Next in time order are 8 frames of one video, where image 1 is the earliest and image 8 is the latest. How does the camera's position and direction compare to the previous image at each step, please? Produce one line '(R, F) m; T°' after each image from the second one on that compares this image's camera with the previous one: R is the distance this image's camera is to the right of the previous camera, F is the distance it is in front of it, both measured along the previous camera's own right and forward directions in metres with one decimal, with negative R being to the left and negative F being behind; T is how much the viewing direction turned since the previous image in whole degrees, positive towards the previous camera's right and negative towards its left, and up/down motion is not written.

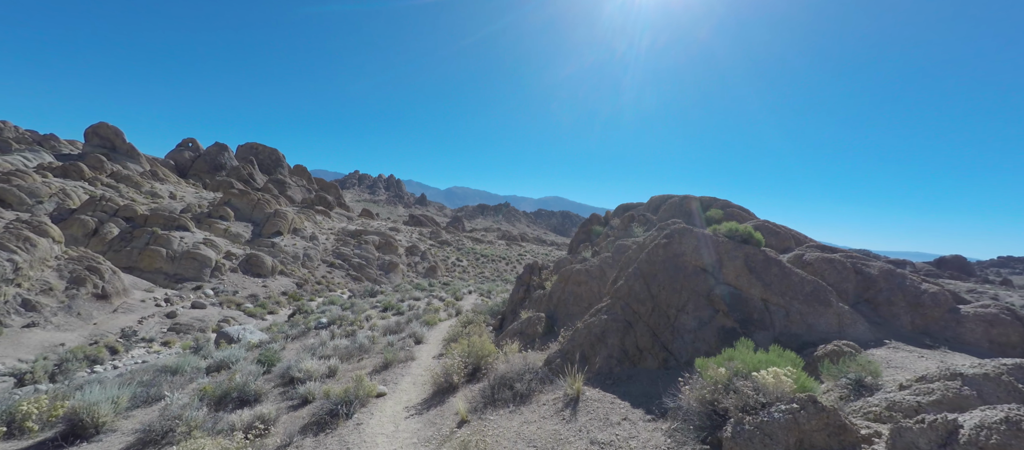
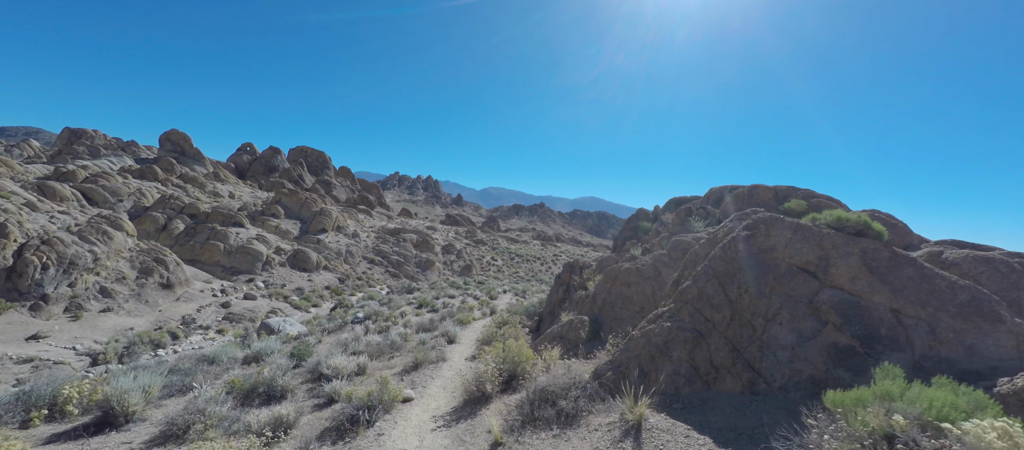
(-0.1, +1.1) m; -5°
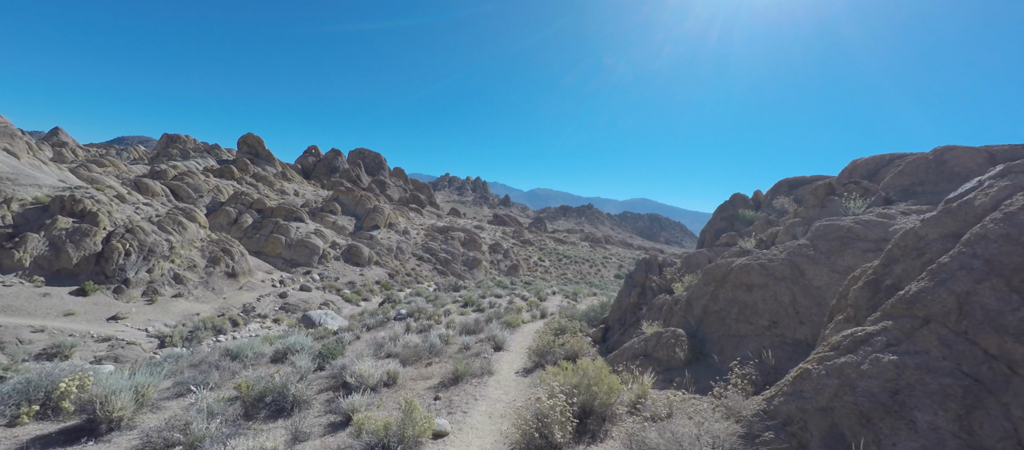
(-0.4, +2.4) m; -7°
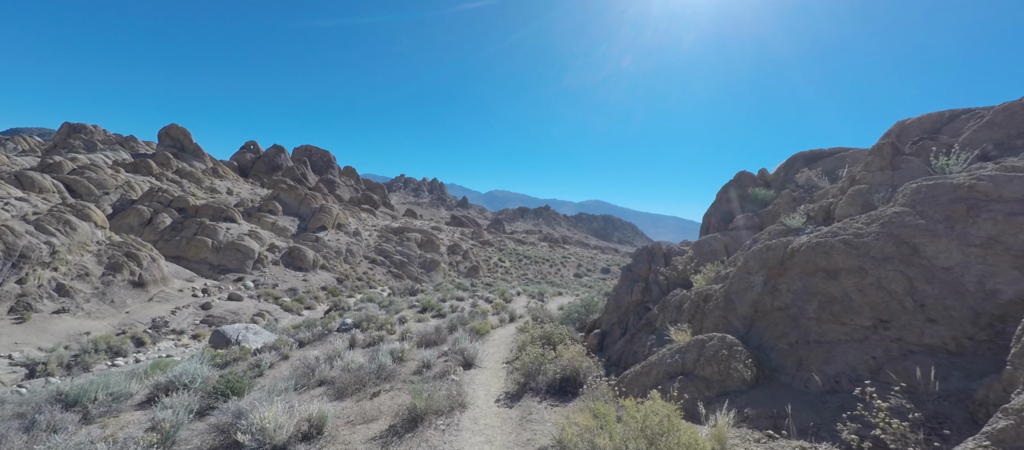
(-0.4, +2.5) m; +6°
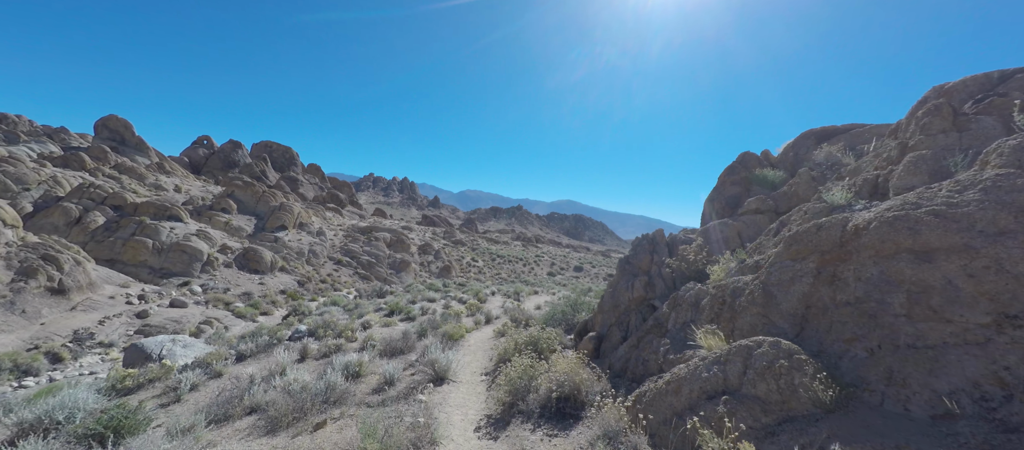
(-0.1, +1.5) m; +4°
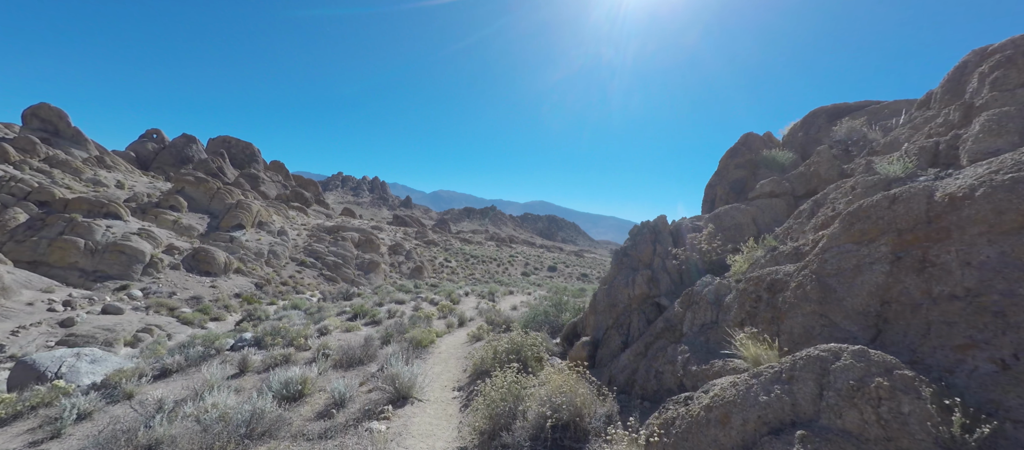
(-0.1, +1.3) m; +4°
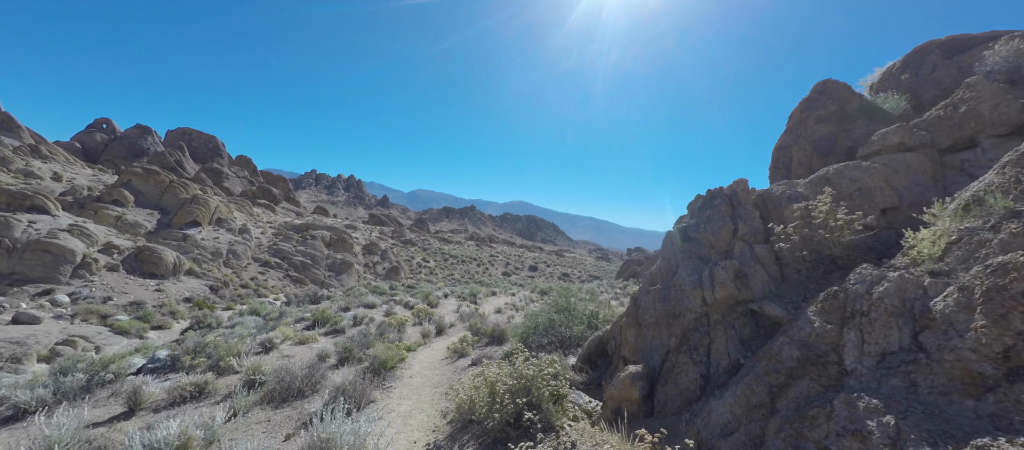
(-0.3, +2.5) m; +3°
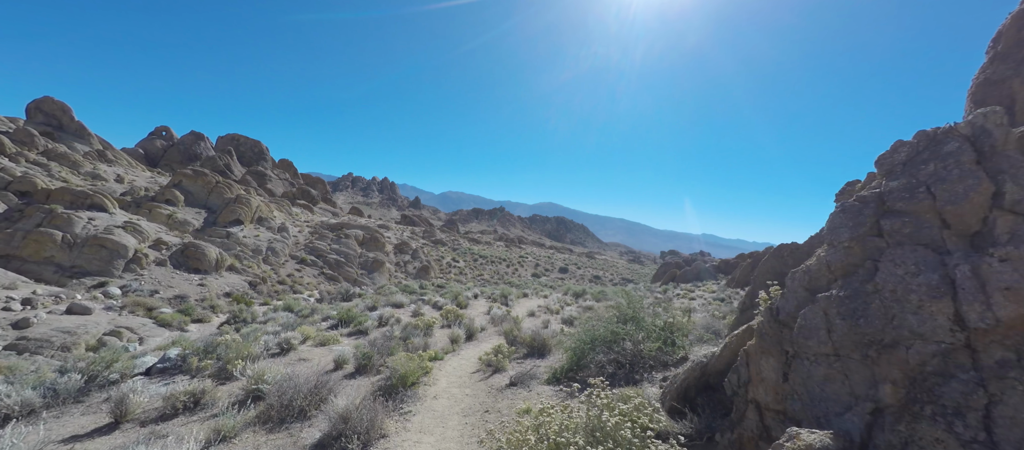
(-0.3, +1.7) m; -5°
